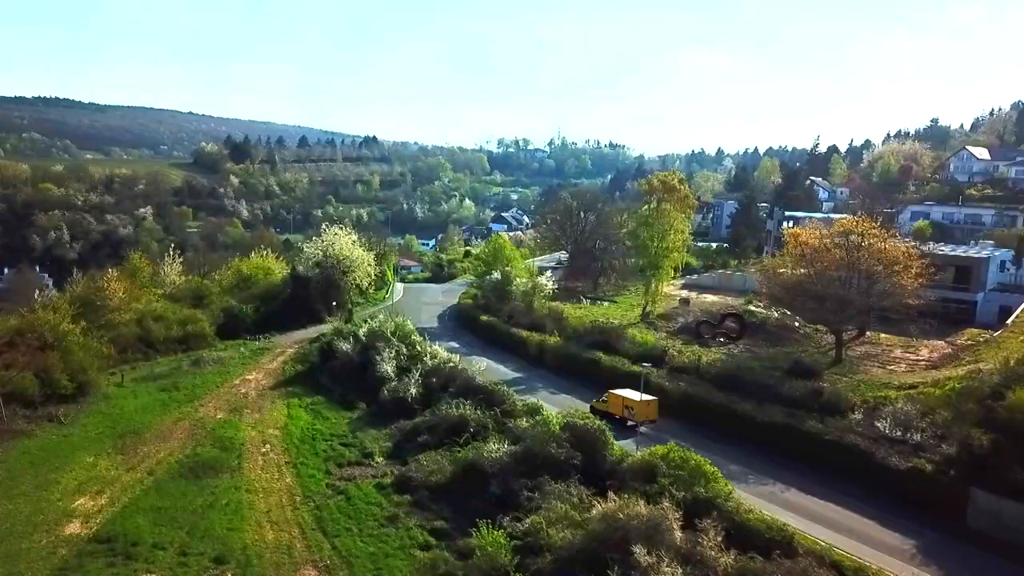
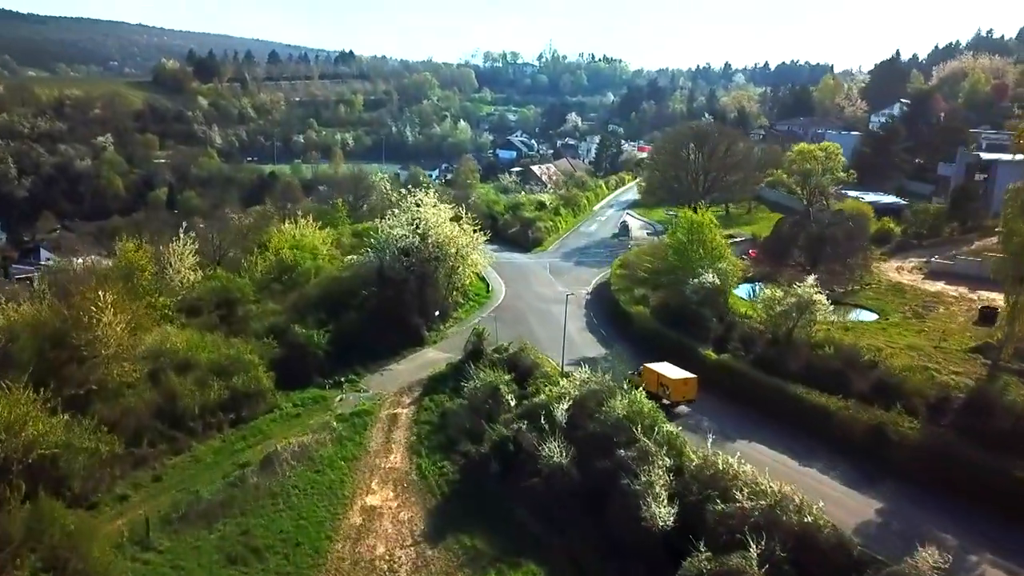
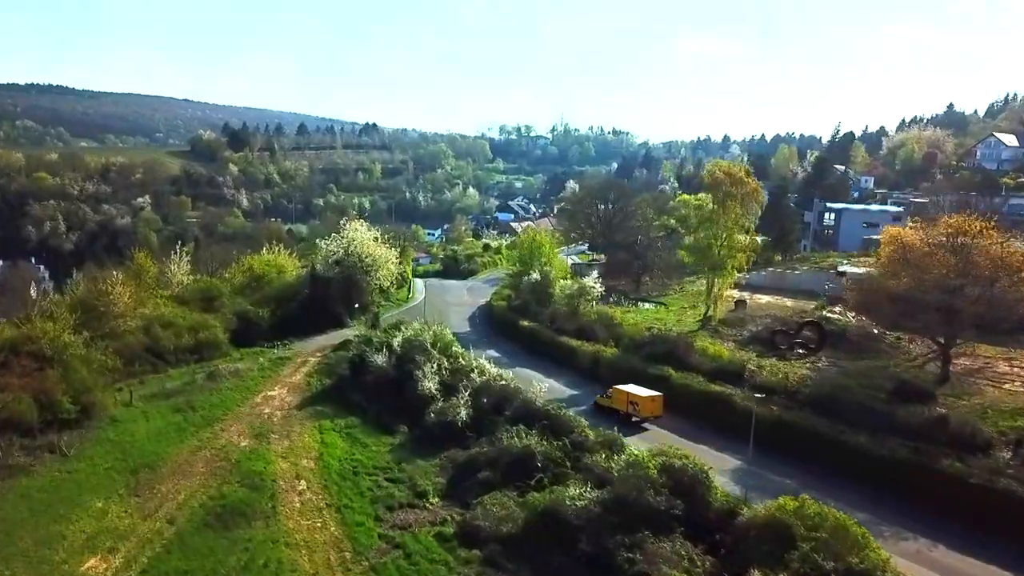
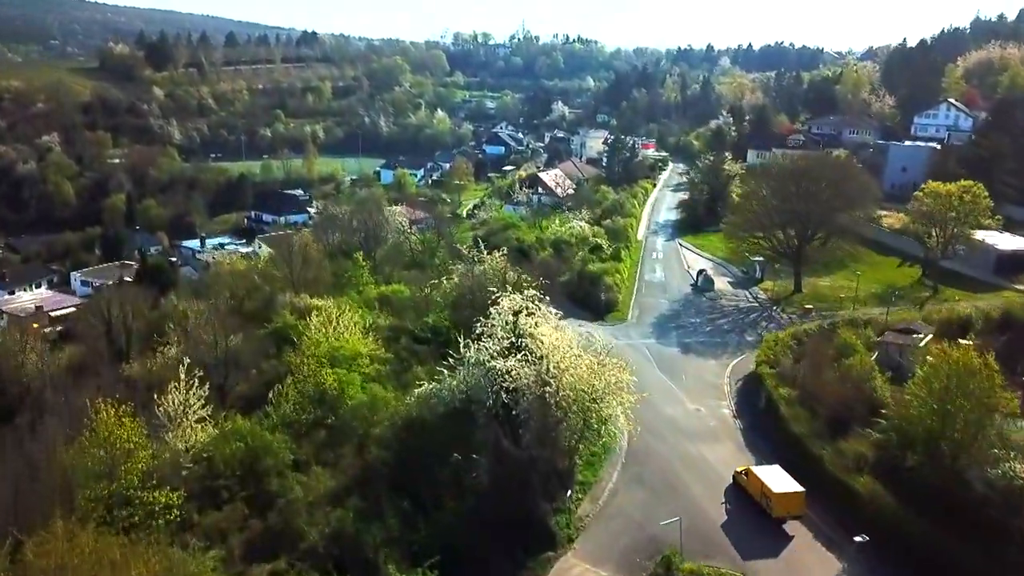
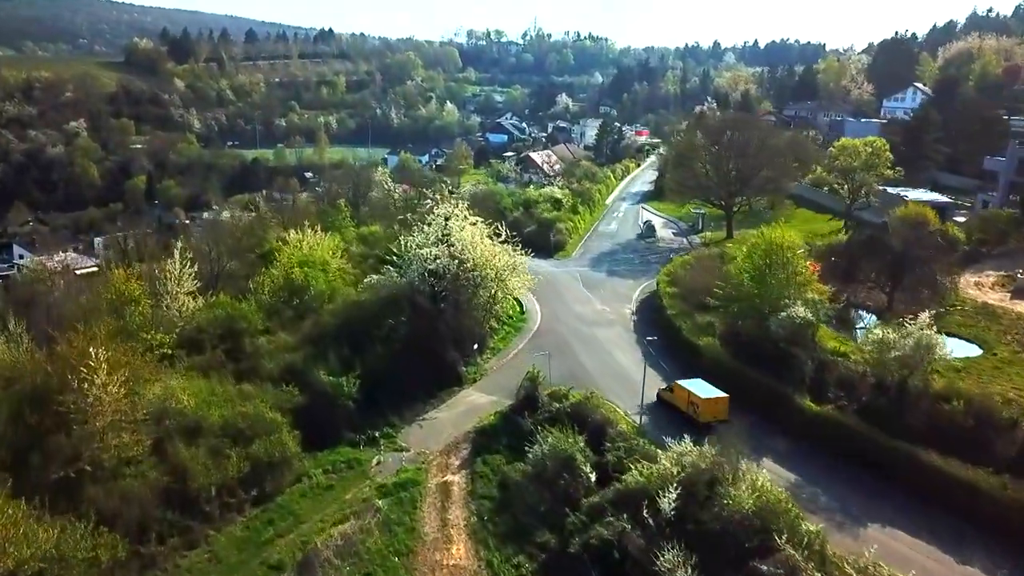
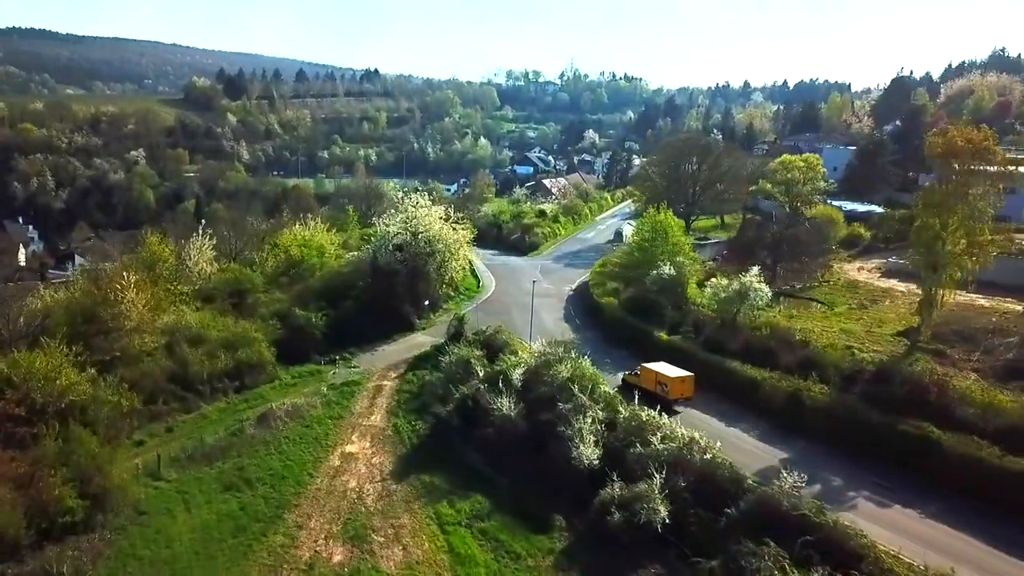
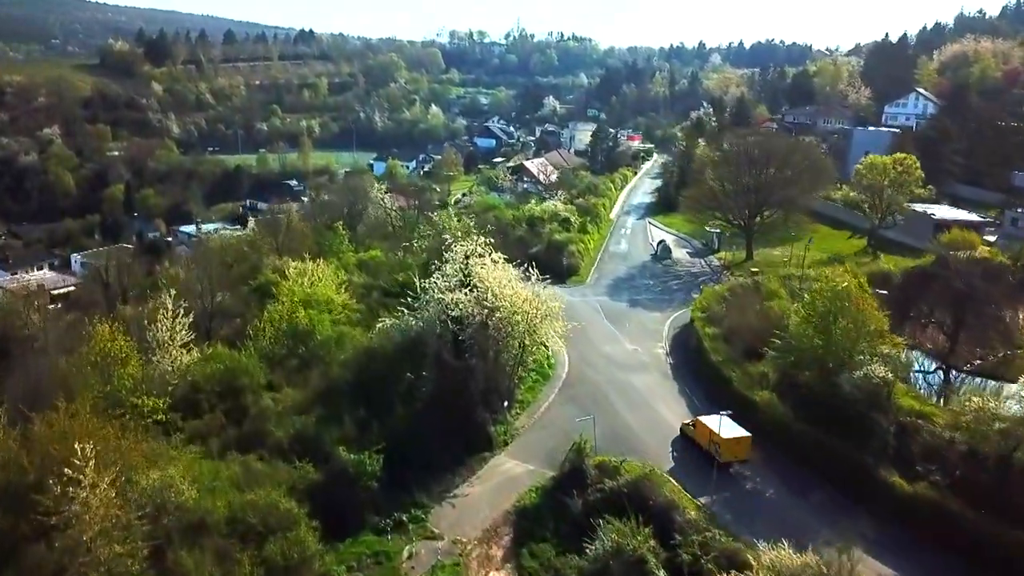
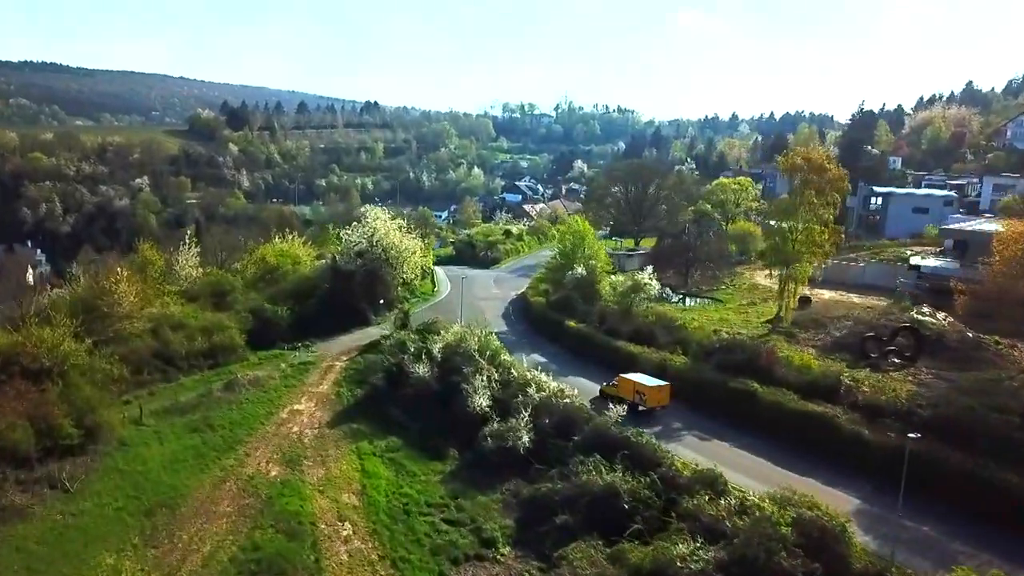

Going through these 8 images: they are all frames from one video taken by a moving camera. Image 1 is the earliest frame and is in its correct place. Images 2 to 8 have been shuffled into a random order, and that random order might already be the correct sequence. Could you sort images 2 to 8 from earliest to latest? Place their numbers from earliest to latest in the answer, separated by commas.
3, 8, 6, 2, 5, 7, 4
